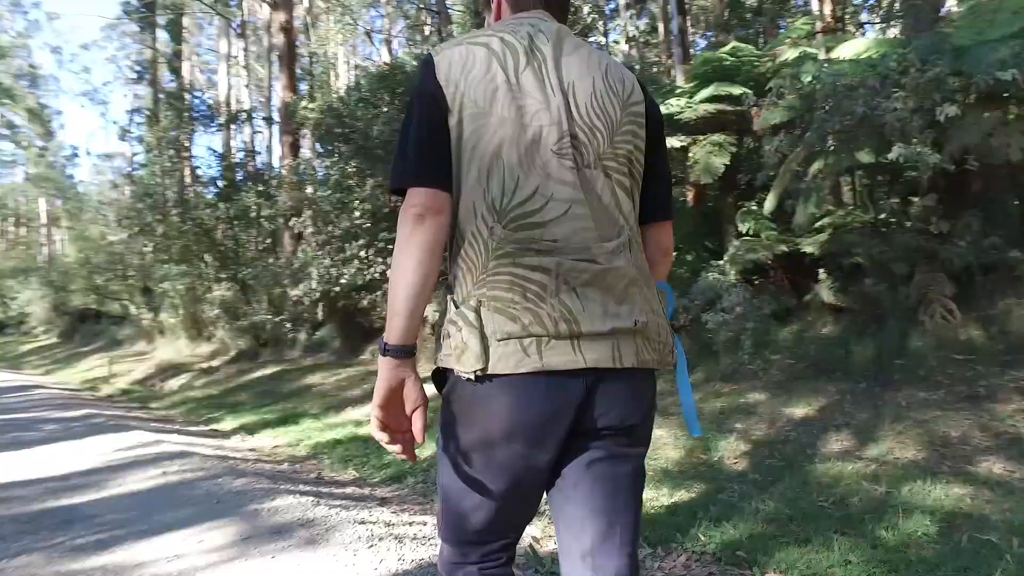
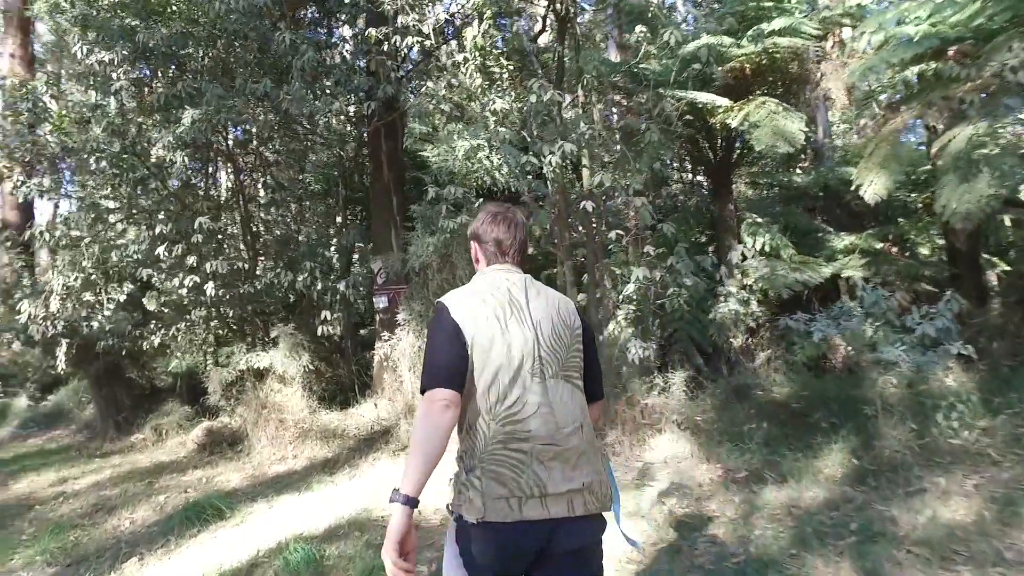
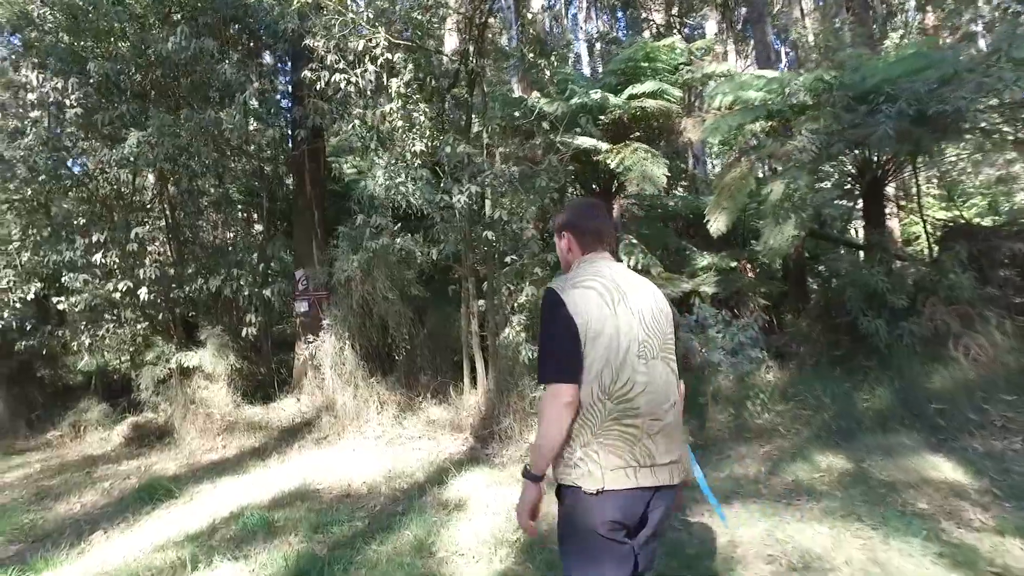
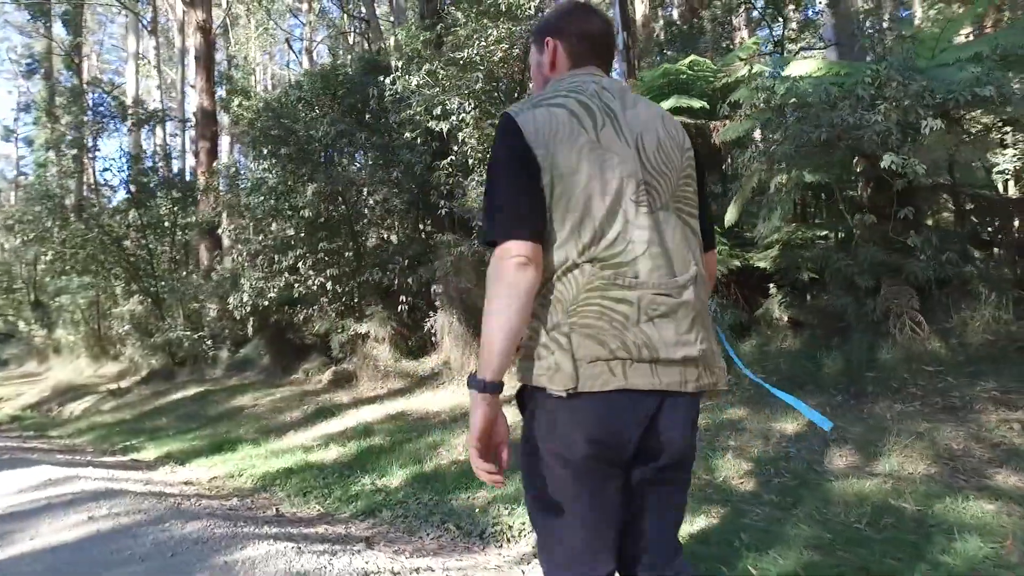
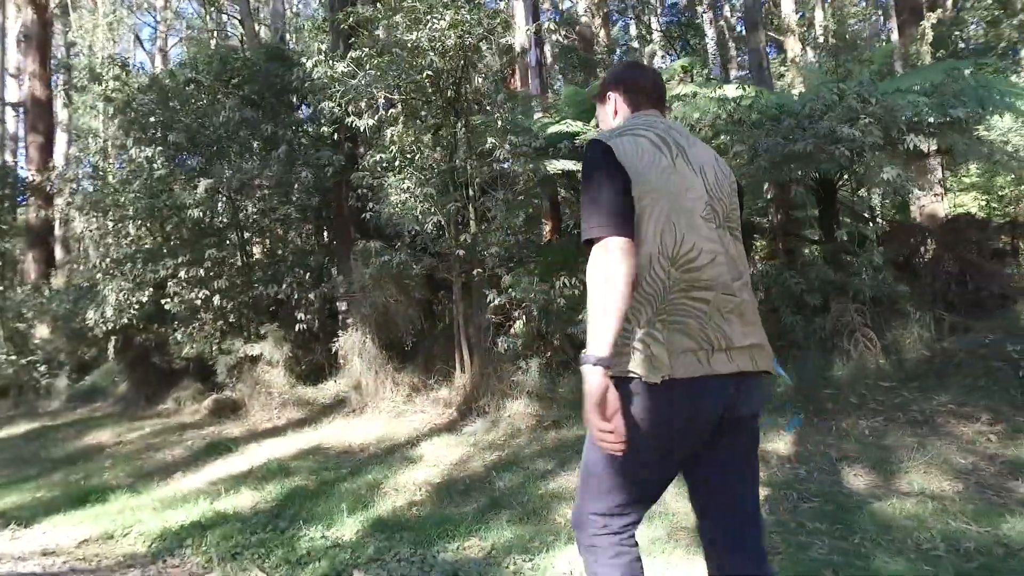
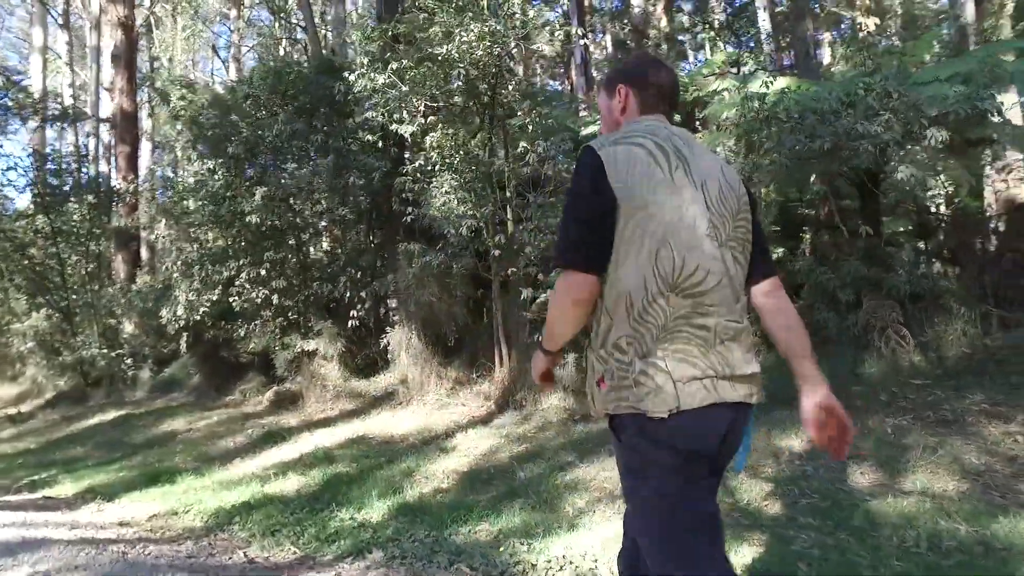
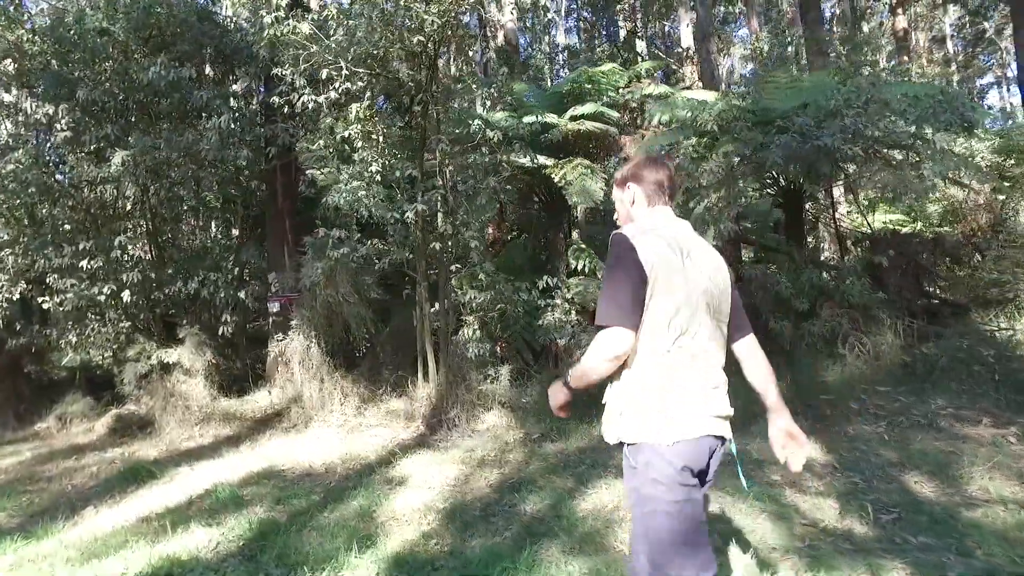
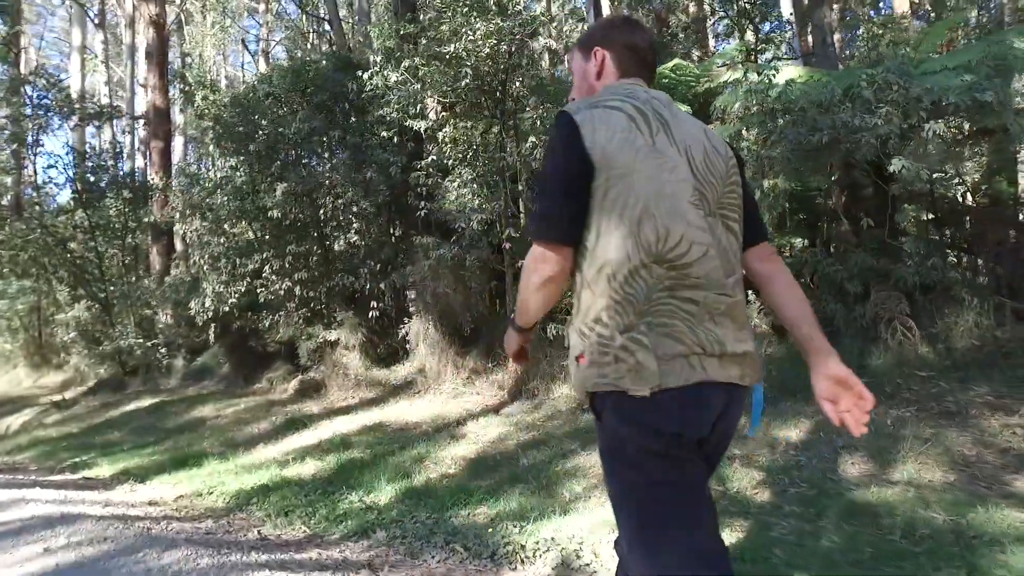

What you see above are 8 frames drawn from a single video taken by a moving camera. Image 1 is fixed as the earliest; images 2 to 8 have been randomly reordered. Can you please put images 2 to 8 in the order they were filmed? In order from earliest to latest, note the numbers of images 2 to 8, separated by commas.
4, 8, 6, 5, 7, 3, 2
